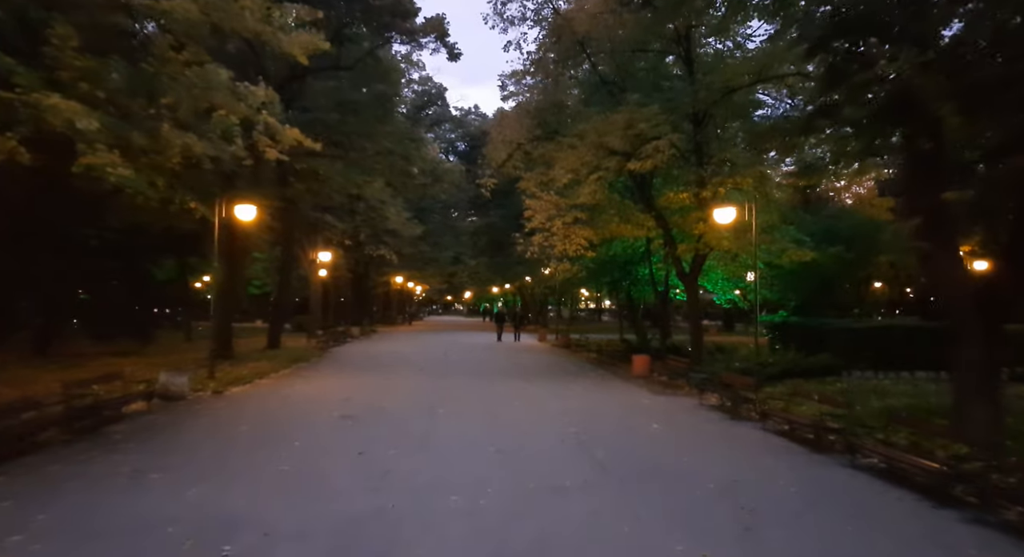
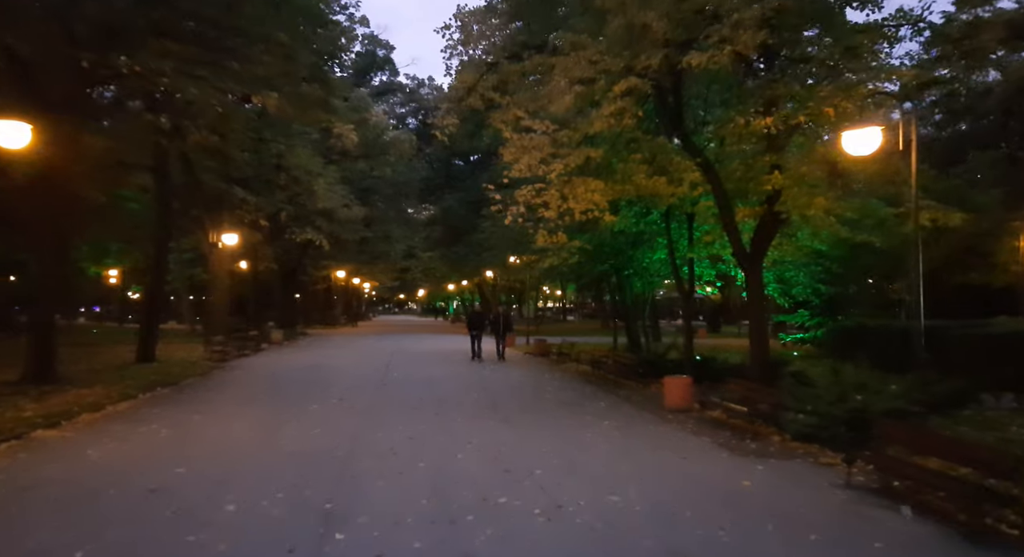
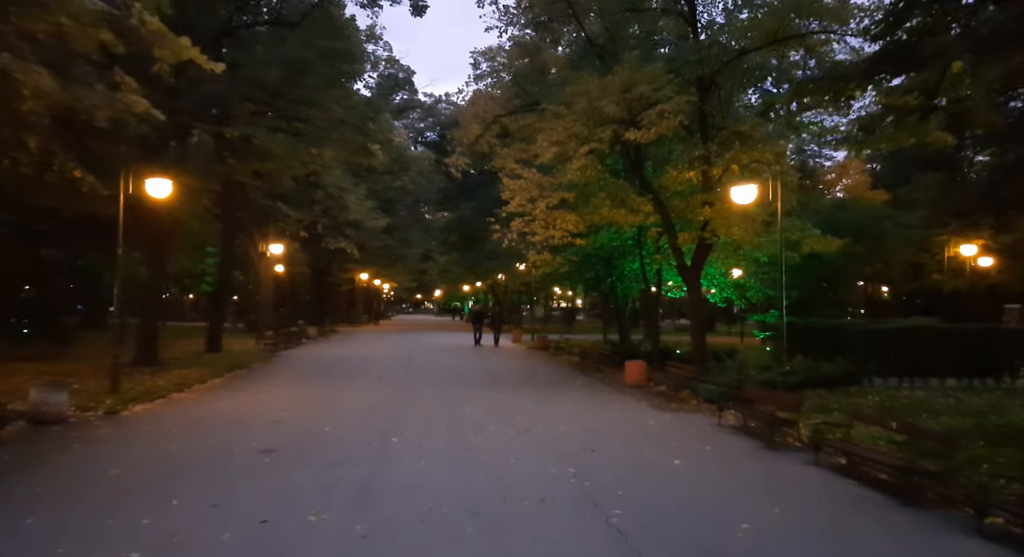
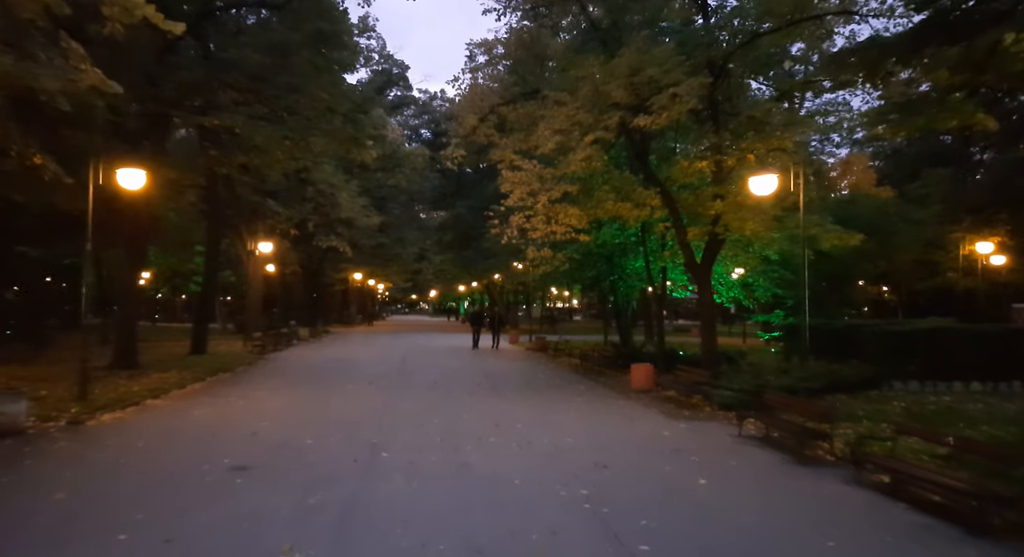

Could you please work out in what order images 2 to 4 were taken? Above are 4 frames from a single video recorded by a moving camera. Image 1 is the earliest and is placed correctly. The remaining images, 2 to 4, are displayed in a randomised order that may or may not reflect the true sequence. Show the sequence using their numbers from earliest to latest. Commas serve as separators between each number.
3, 4, 2
